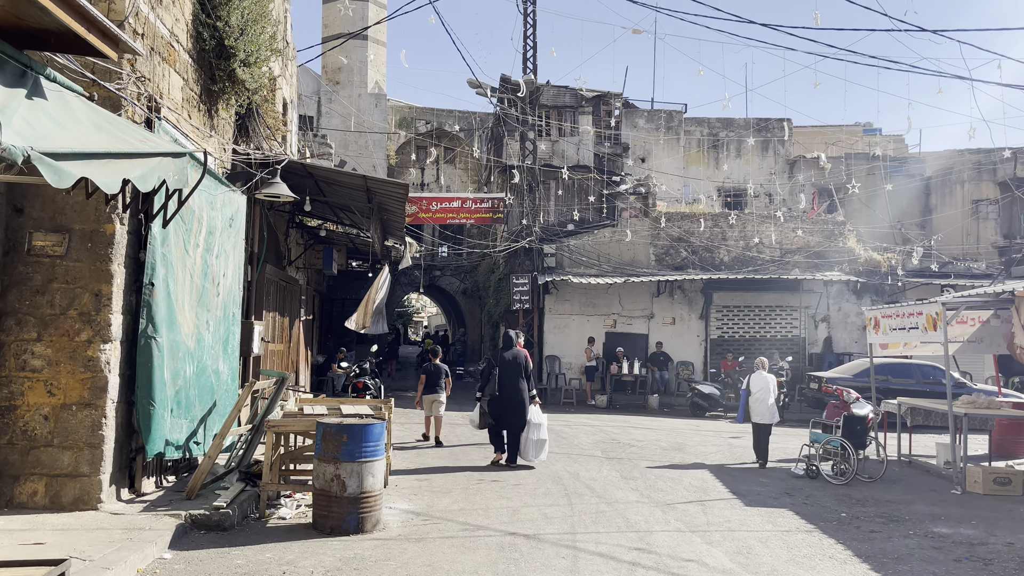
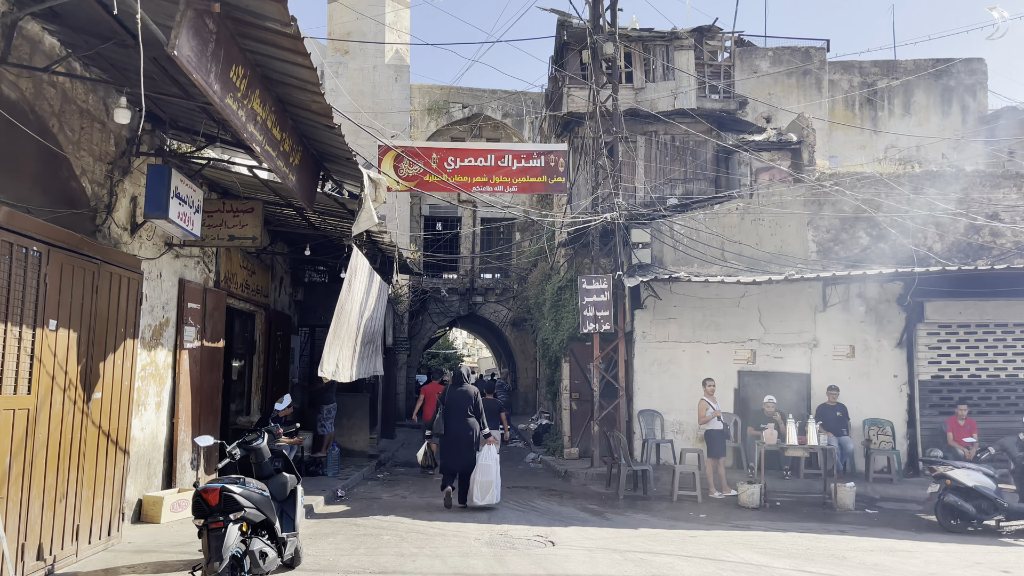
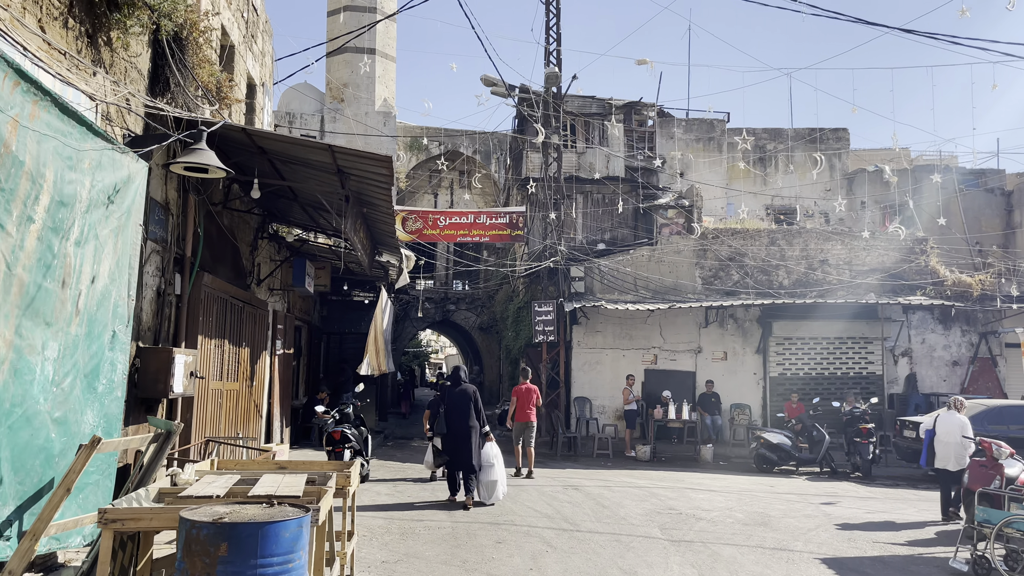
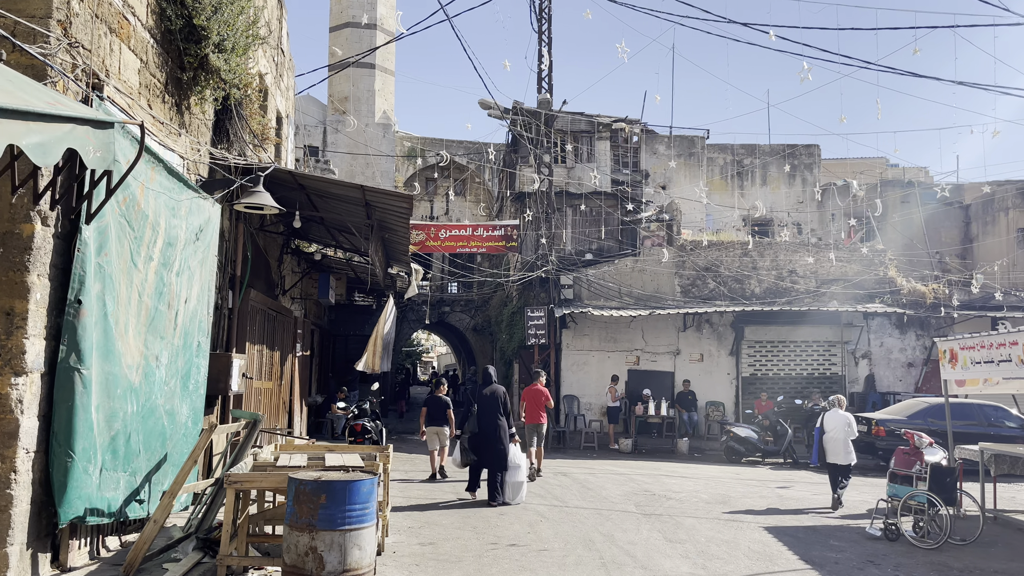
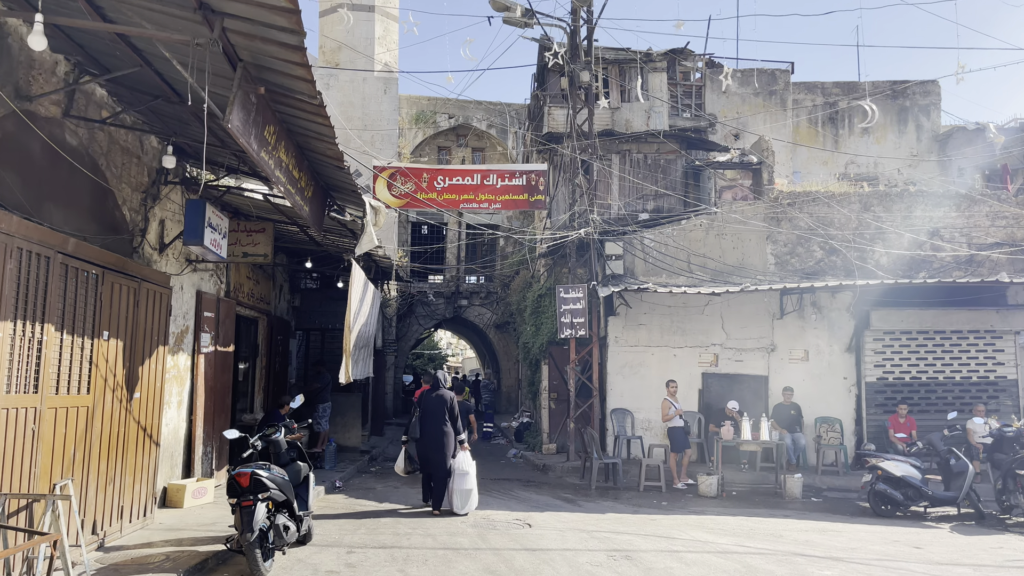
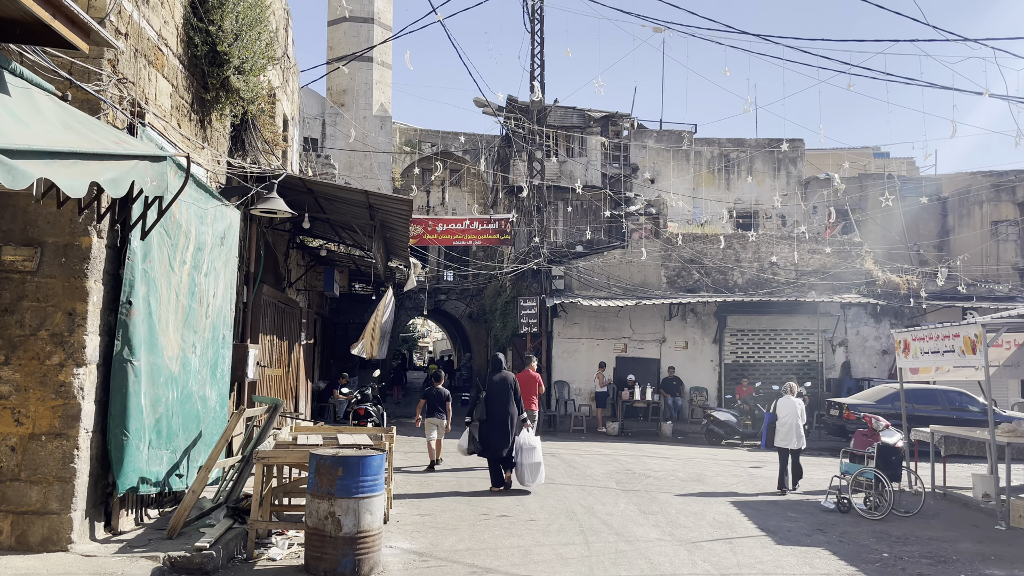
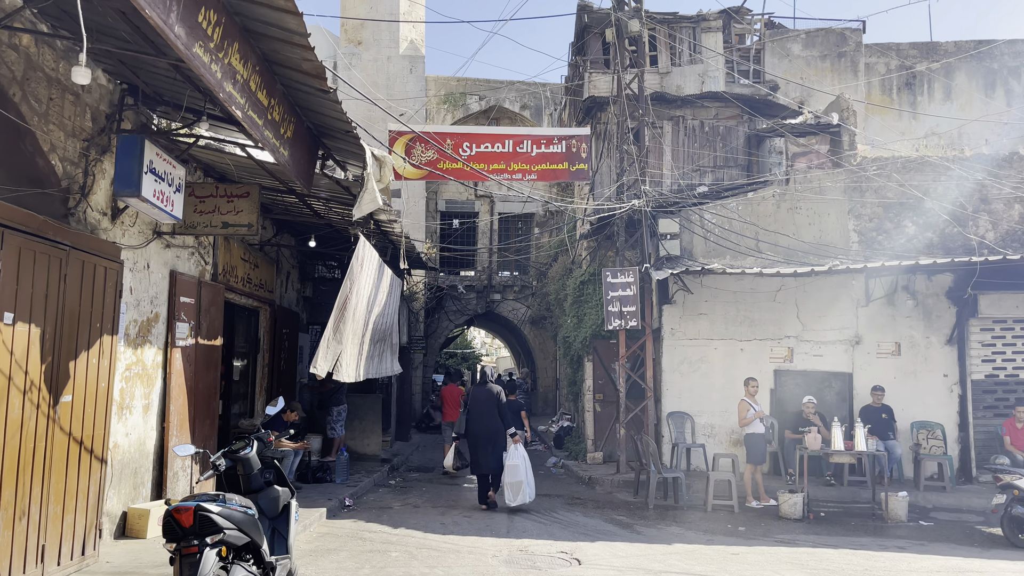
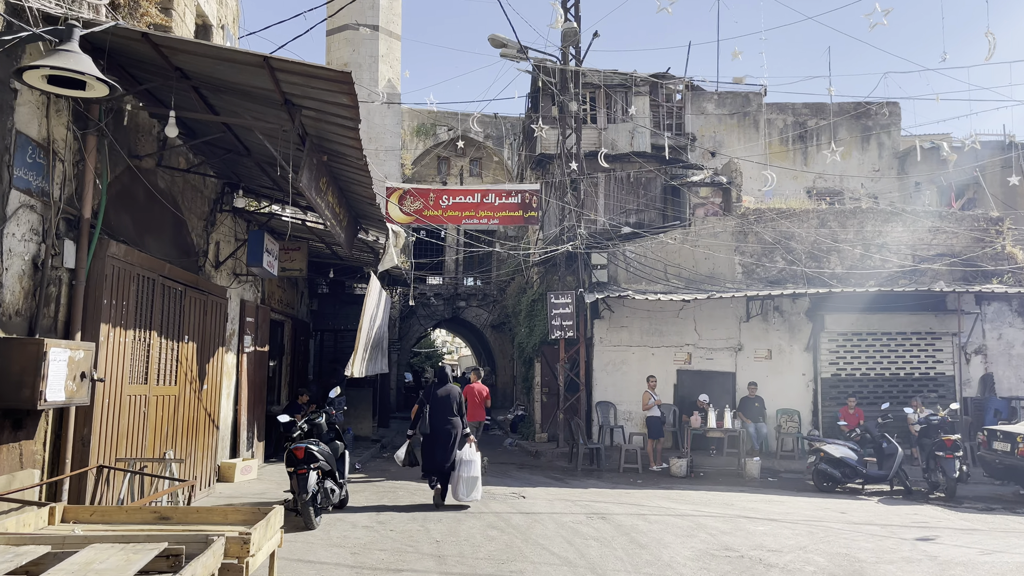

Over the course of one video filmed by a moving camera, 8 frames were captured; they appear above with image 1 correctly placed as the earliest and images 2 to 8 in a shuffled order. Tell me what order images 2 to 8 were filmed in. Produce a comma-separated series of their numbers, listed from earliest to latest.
6, 4, 3, 8, 5, 2, 7
